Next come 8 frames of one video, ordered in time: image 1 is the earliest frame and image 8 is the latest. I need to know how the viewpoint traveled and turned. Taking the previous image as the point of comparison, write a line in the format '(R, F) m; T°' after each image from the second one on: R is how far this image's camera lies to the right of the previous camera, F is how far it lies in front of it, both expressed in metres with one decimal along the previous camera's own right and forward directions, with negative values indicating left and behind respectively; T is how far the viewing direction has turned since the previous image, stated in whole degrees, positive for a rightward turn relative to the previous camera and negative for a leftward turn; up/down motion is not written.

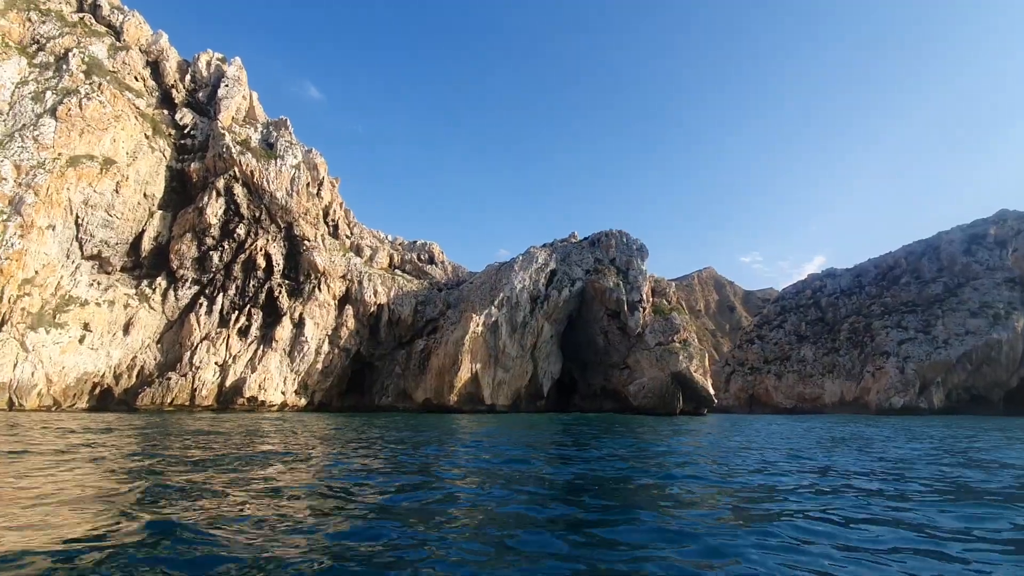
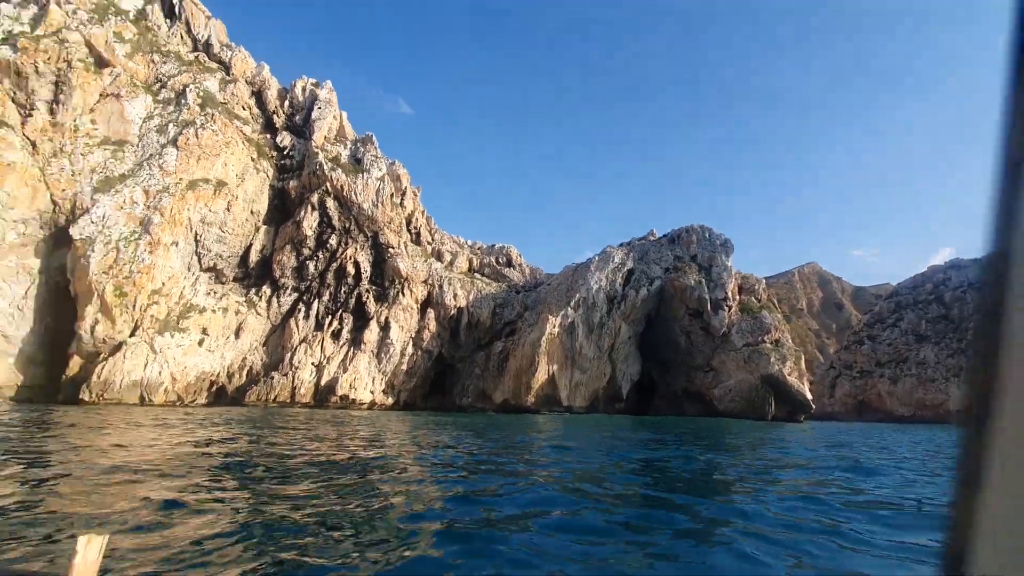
(+0.7, 0.0) m; -10°
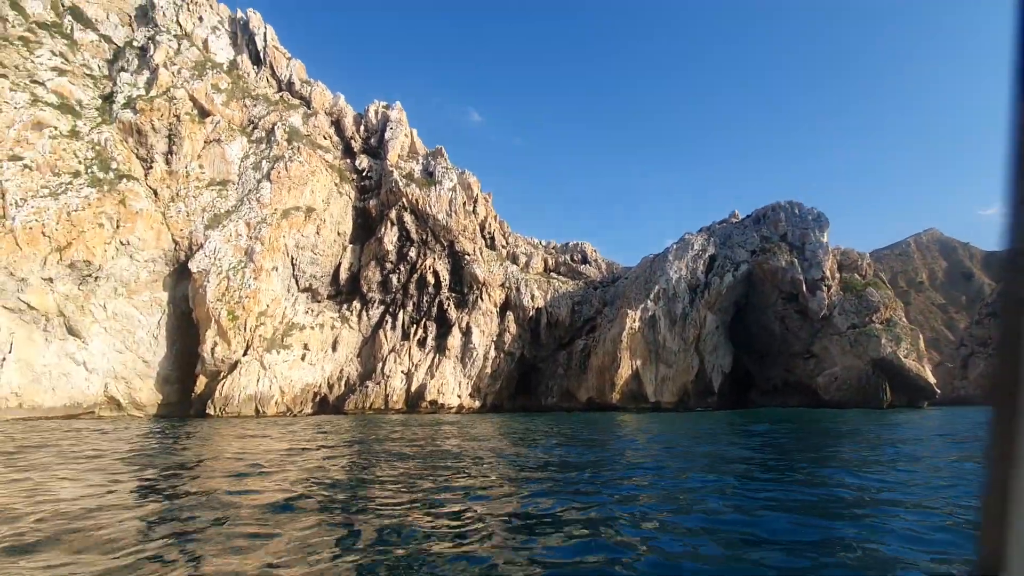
(+0.4, 0.0) m; -9°
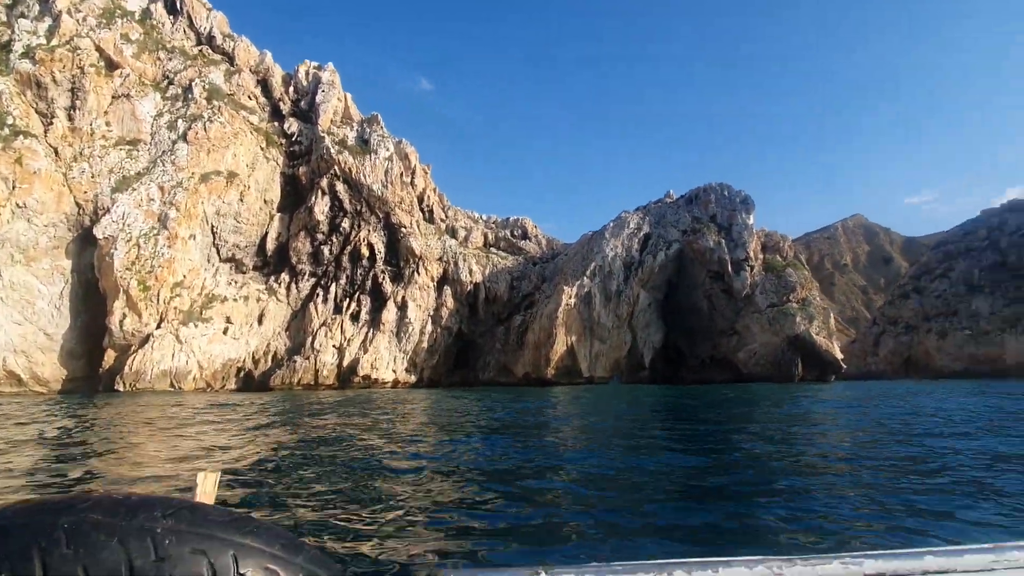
(+1.2, +0.2) m; +5°
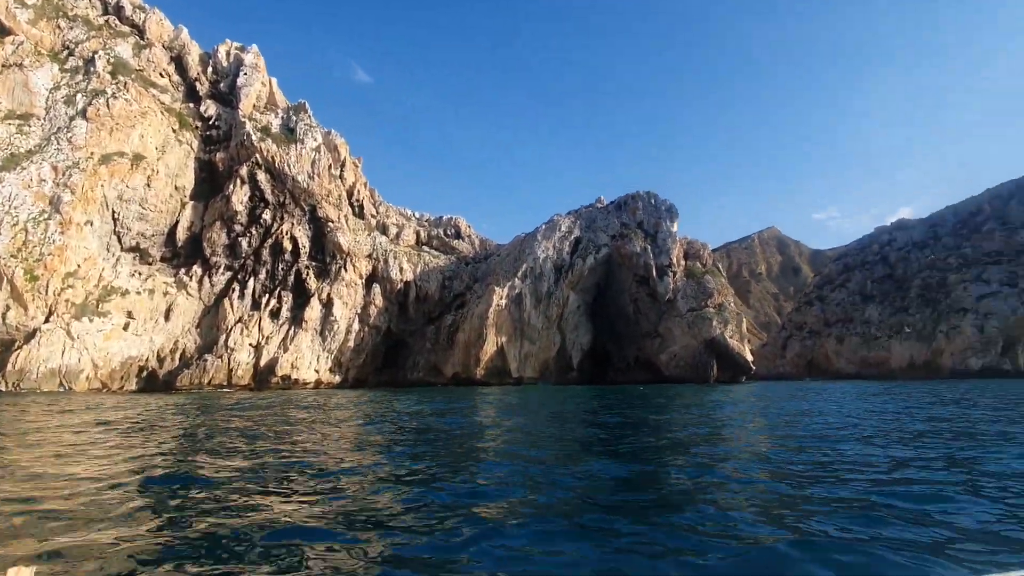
(+0.4, +0.1) m; +7°
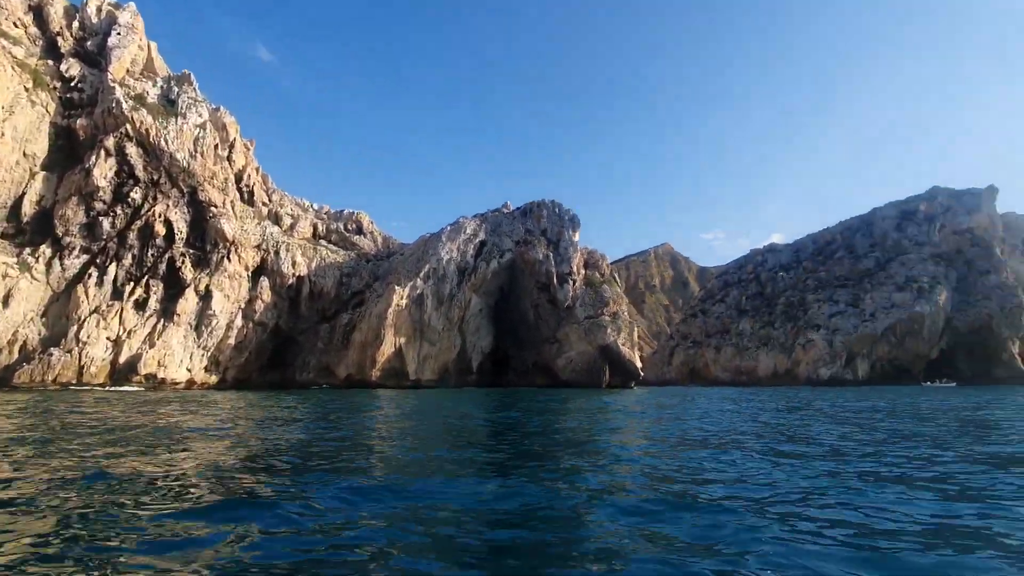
(+0.4, +0.3) m; +10°
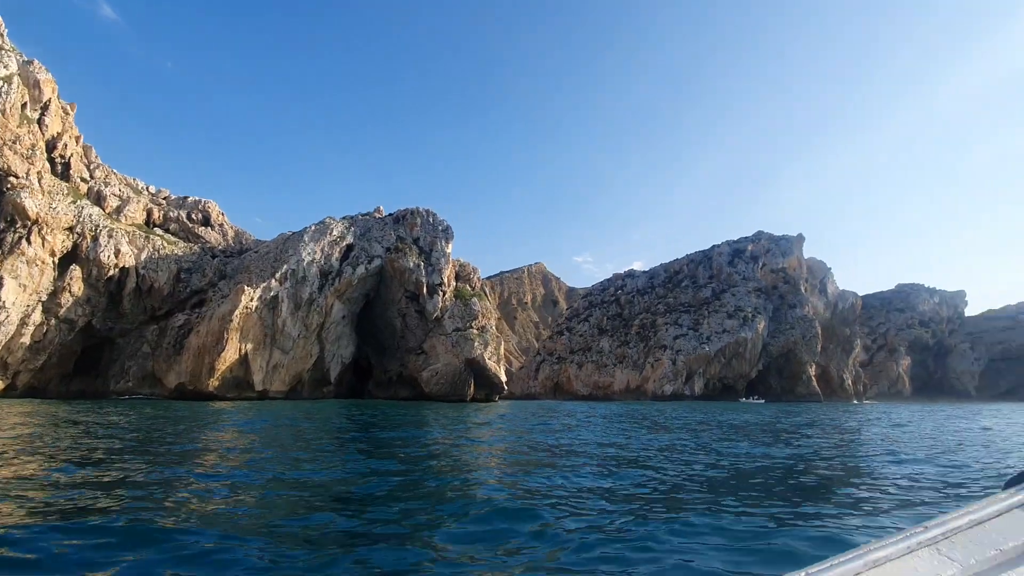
(+0.5, +0.4) m; +14°
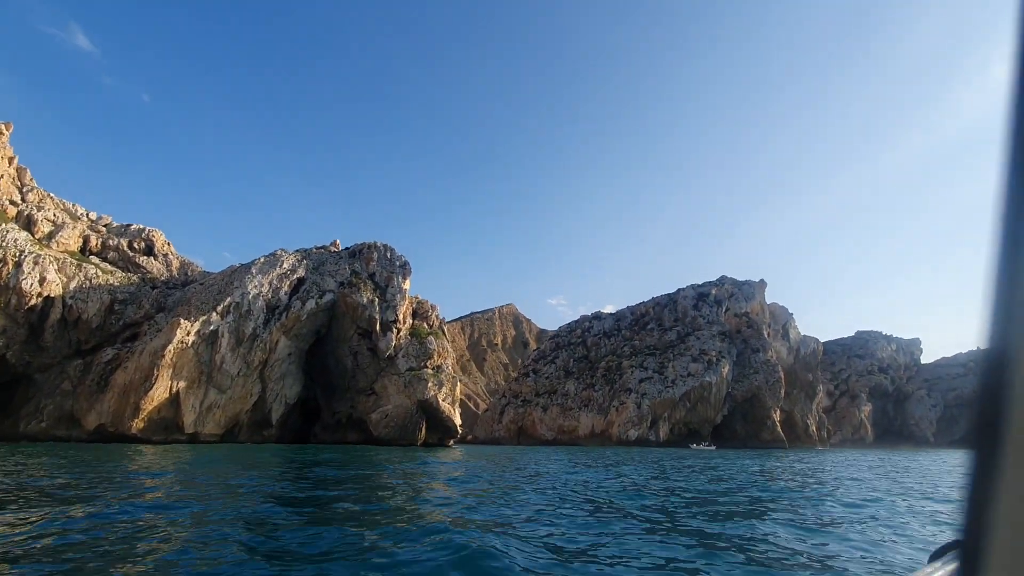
(+1.0, +0.9) m; +3°
